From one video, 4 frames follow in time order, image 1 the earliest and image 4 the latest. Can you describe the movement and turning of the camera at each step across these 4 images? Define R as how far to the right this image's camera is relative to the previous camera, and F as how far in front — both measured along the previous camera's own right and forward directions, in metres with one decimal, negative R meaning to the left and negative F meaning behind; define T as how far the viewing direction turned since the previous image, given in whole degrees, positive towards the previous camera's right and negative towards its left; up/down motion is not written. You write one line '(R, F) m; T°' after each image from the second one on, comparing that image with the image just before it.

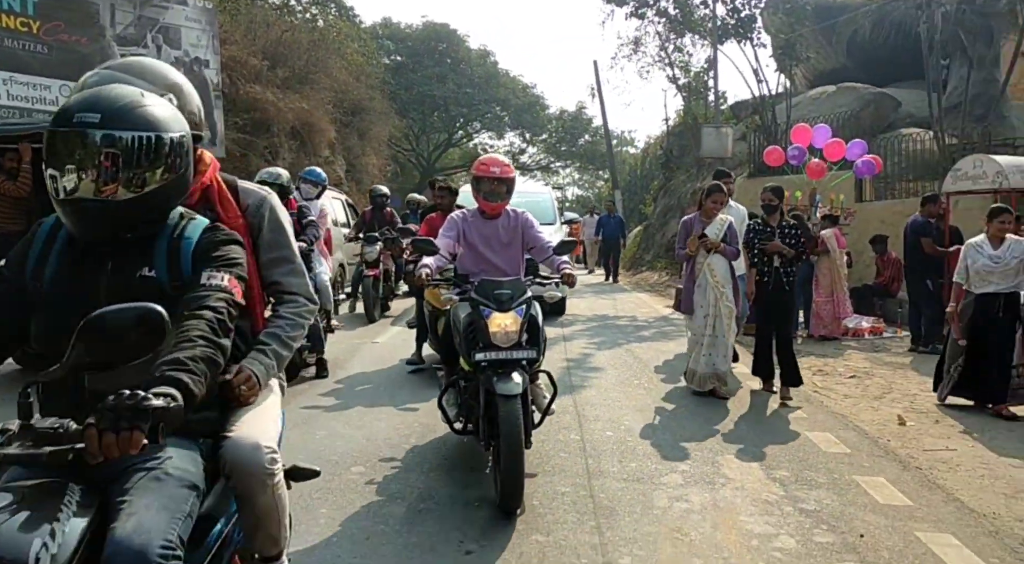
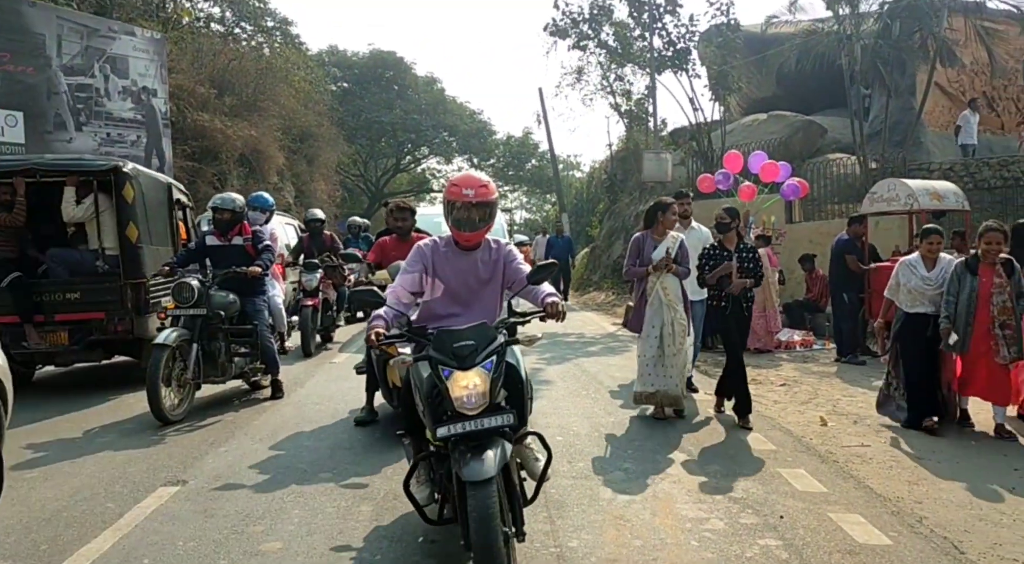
(0.0, -0.4) m; +4°
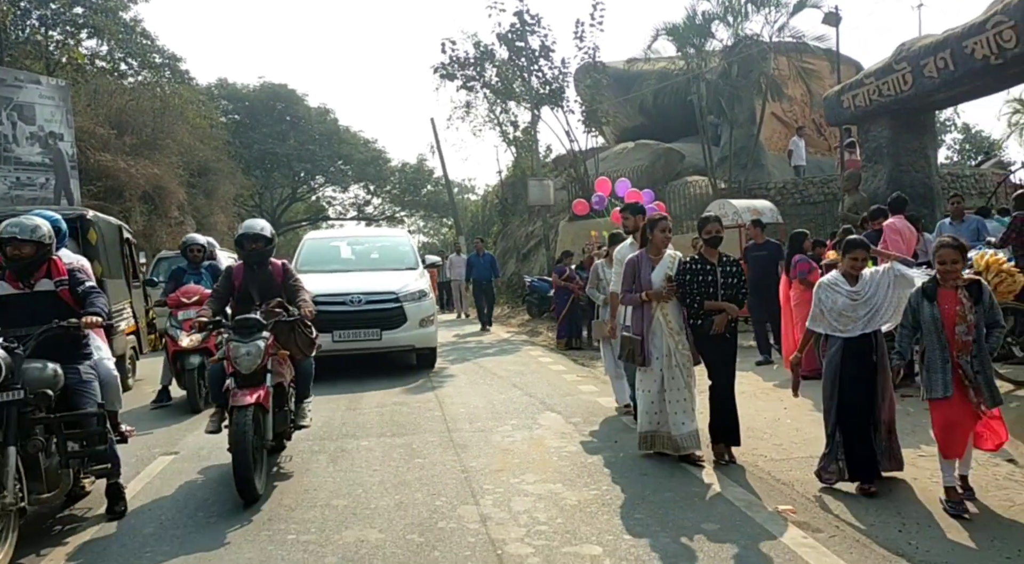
(-0.1, -1.8) m; +7°
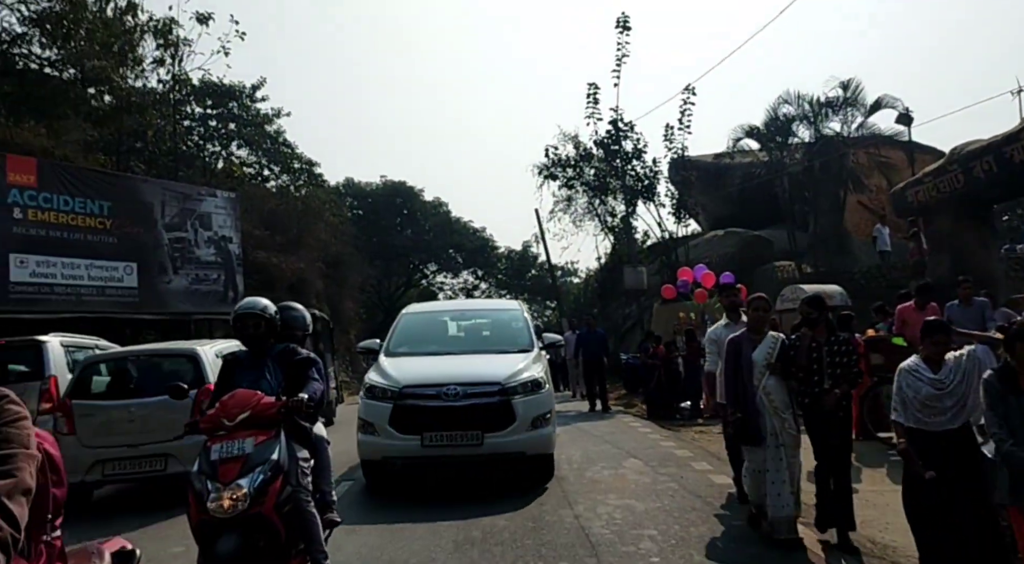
(+0.2, -2.1) m; -8°
